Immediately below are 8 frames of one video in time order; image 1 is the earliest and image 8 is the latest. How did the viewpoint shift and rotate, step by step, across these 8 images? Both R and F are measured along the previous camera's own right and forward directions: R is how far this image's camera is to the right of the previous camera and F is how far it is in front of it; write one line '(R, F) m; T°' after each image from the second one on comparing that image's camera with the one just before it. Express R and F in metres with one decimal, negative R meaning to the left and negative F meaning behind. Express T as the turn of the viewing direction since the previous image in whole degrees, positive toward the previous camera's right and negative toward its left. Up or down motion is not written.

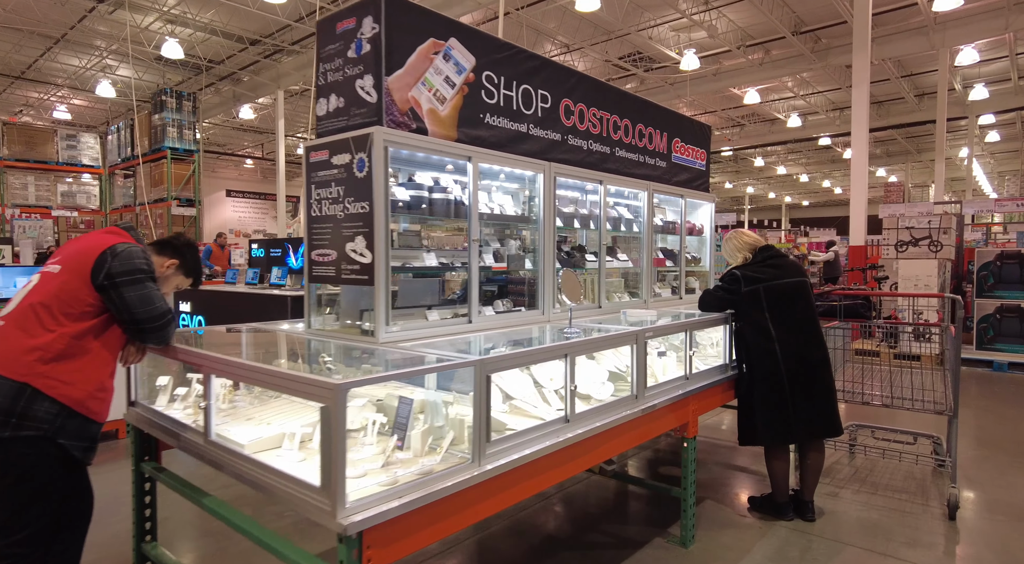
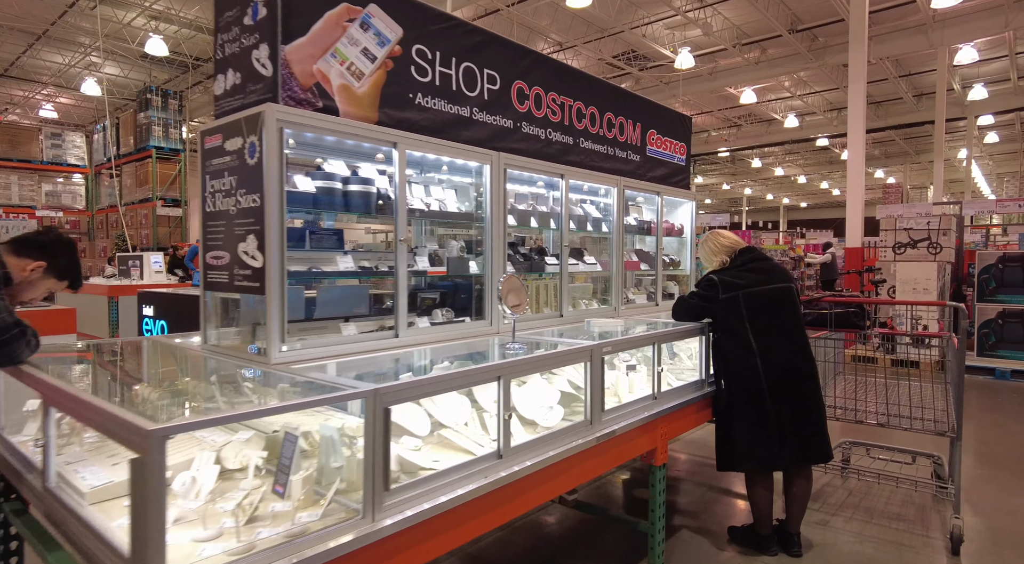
(+0.3, +0.5) m; 0°
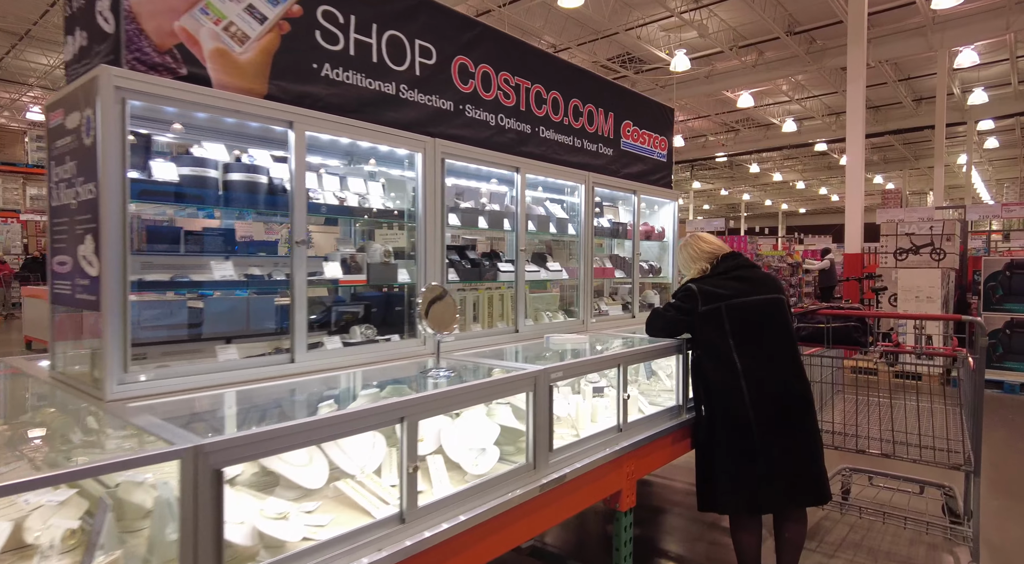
(+0.3, +0.5) m; 0°
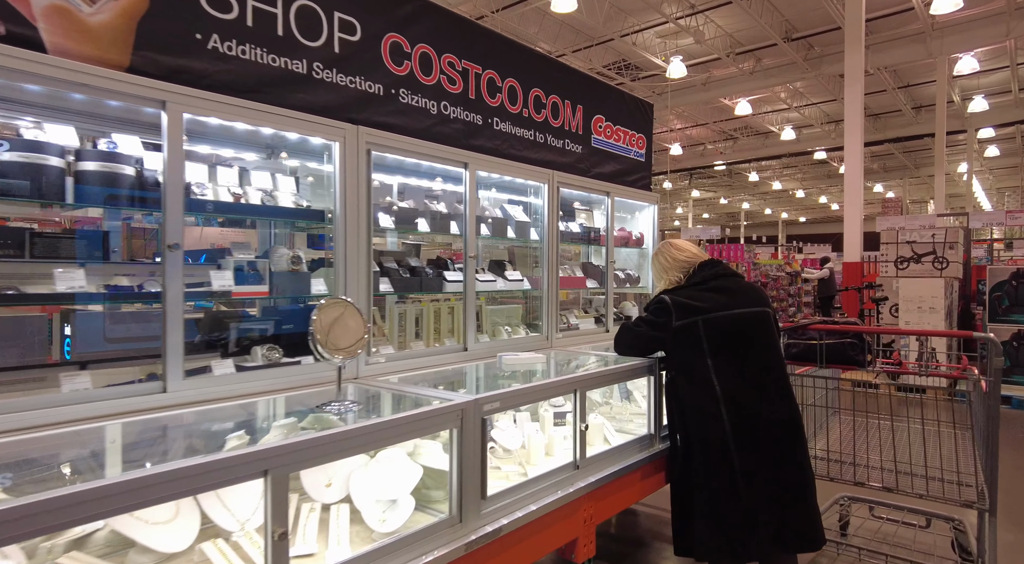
(+0.3, +0.4) m; 0°
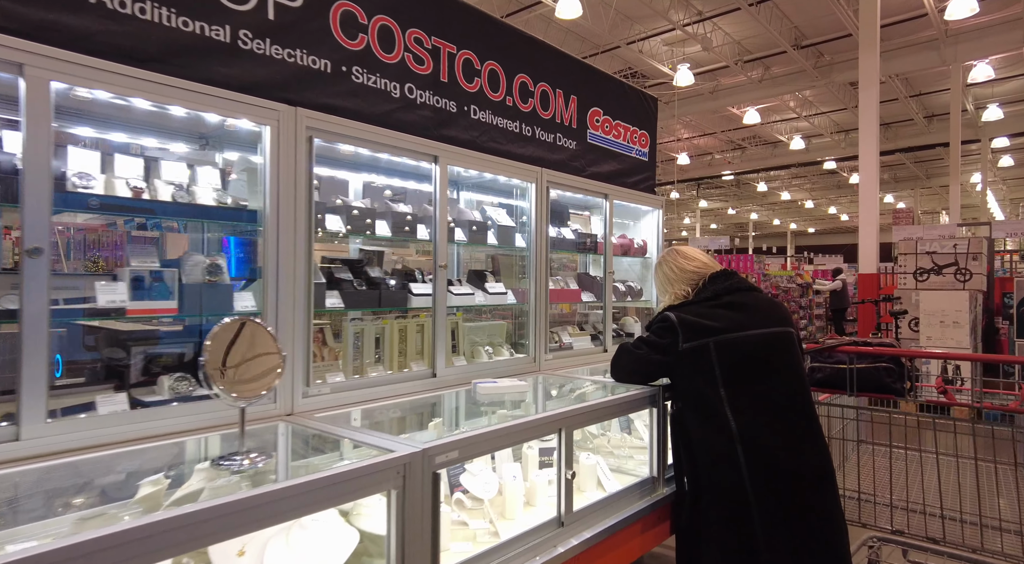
(+0.1, +0.4) m; -1°
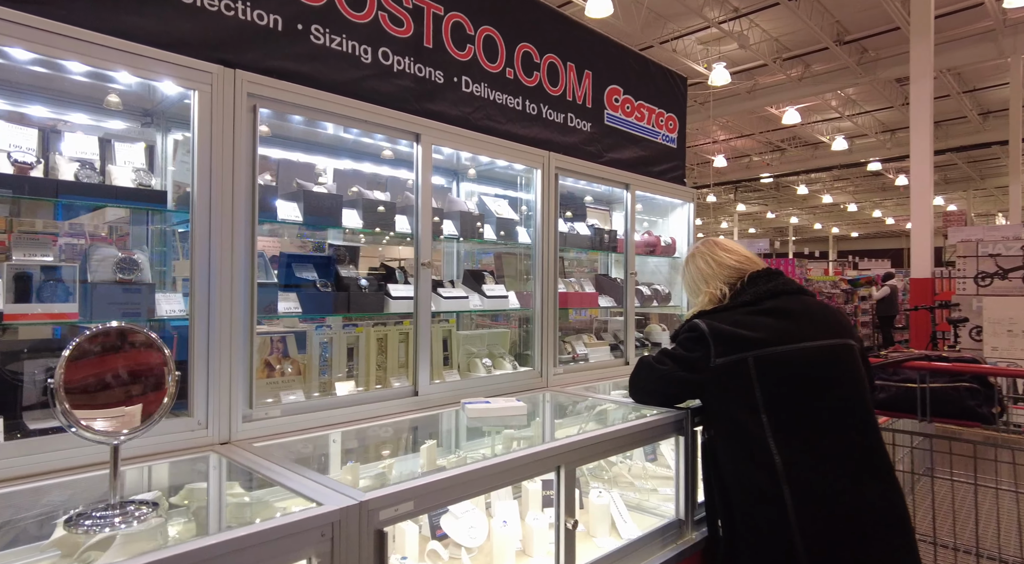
(+0.1, +0.4) m; -3°
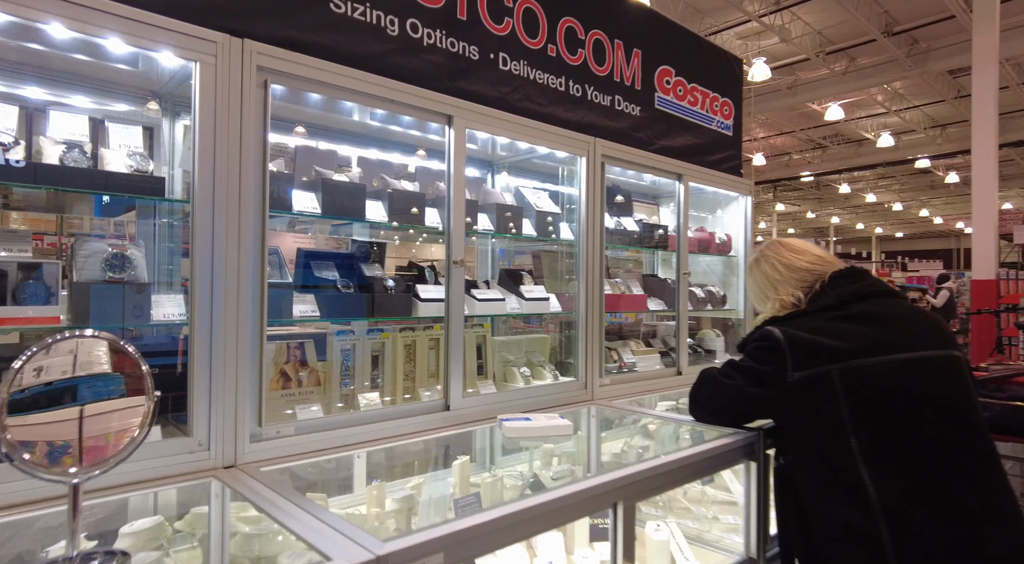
(0.0, +0.2) m; -3°
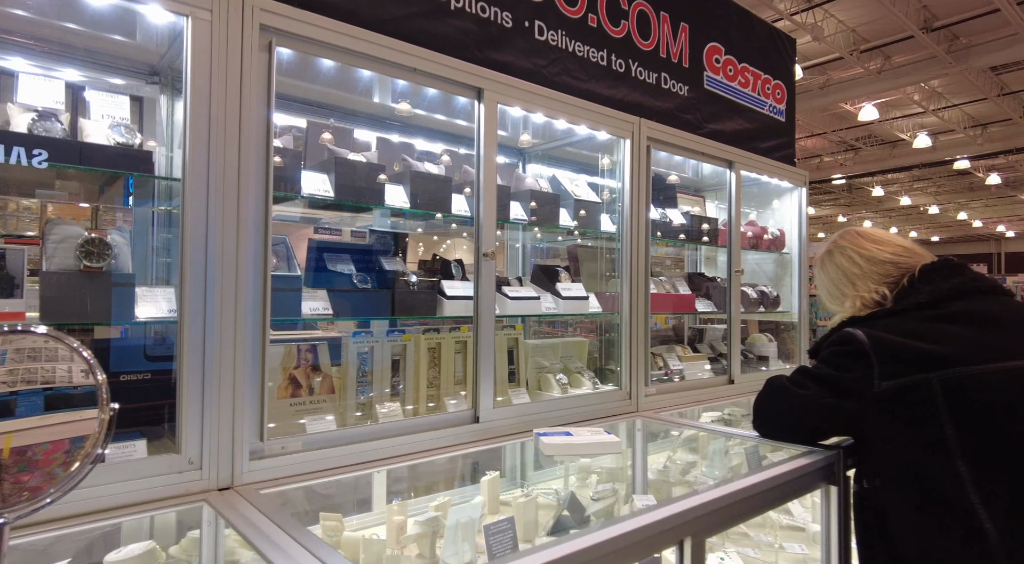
(0.0, +0.2) m; -2°
